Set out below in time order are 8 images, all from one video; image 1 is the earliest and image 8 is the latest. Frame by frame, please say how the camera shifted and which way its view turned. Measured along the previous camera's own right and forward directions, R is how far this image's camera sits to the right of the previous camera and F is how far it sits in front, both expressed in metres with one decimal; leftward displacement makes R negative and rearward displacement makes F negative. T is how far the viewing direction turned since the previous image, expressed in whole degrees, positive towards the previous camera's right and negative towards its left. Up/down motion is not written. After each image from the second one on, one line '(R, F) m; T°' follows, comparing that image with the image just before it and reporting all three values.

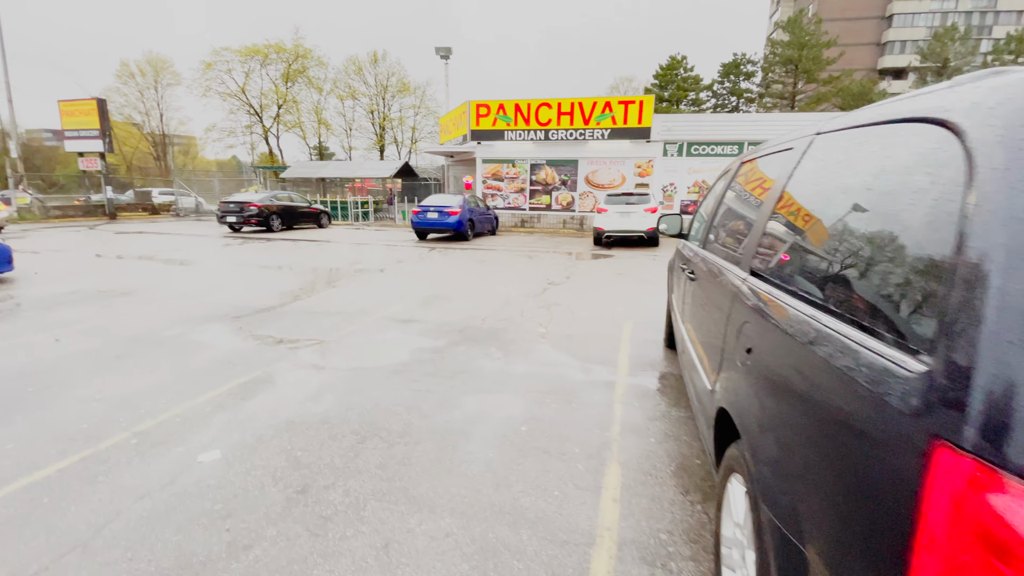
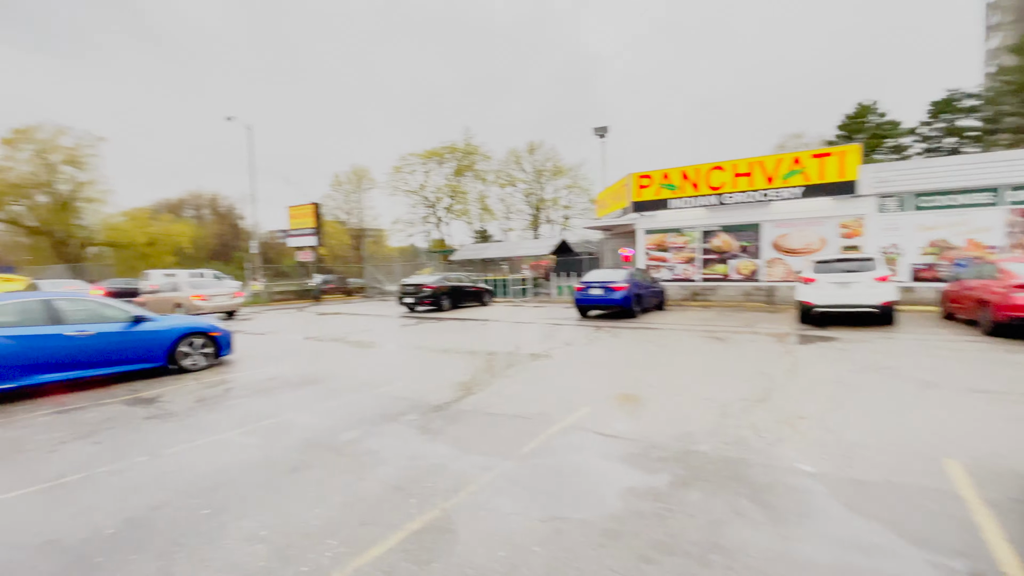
(-0.6, +1.0) m; -18°
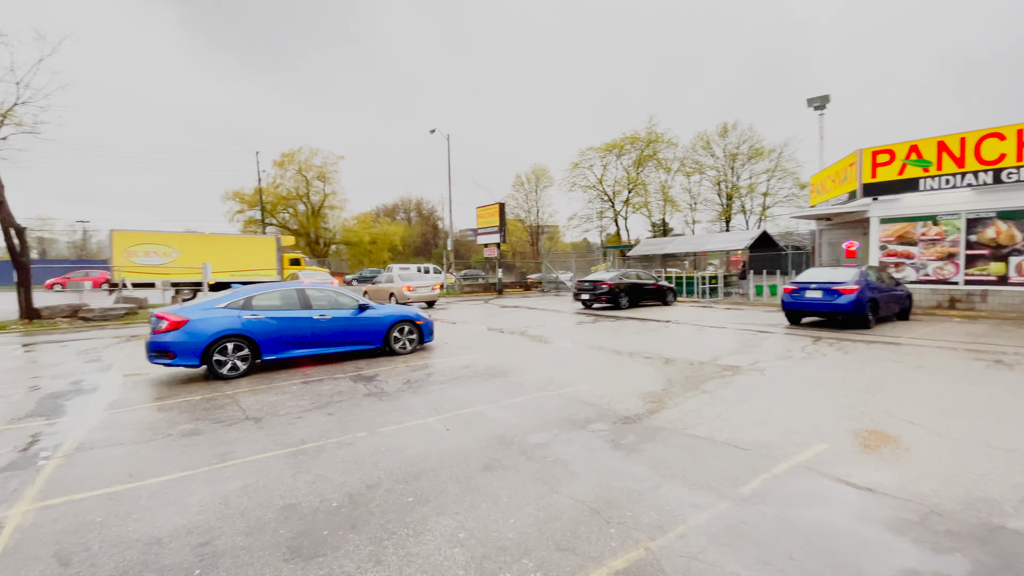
(-0.3, +0.4) m; -21°
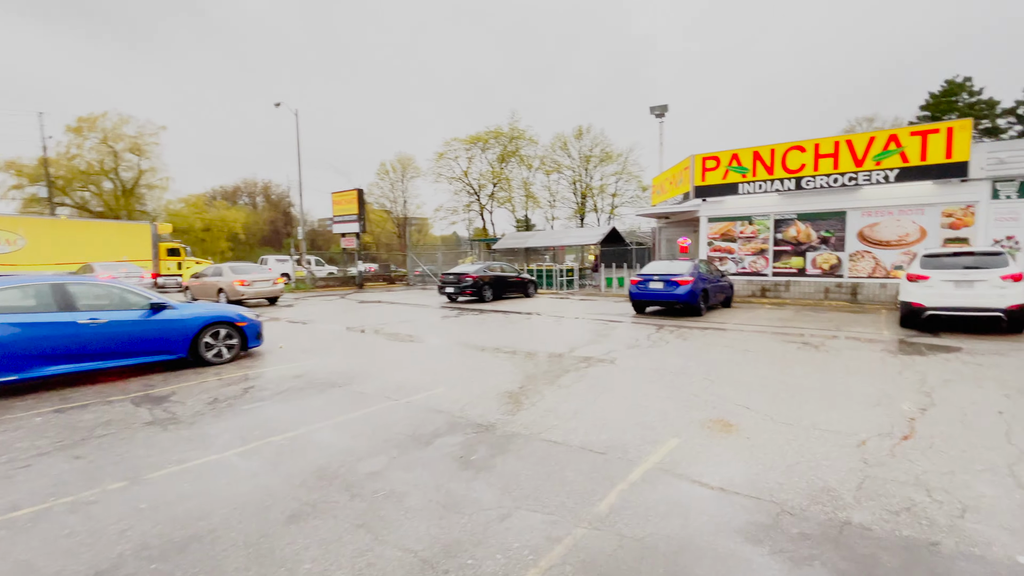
(+0.3, +0.7) m; +16°
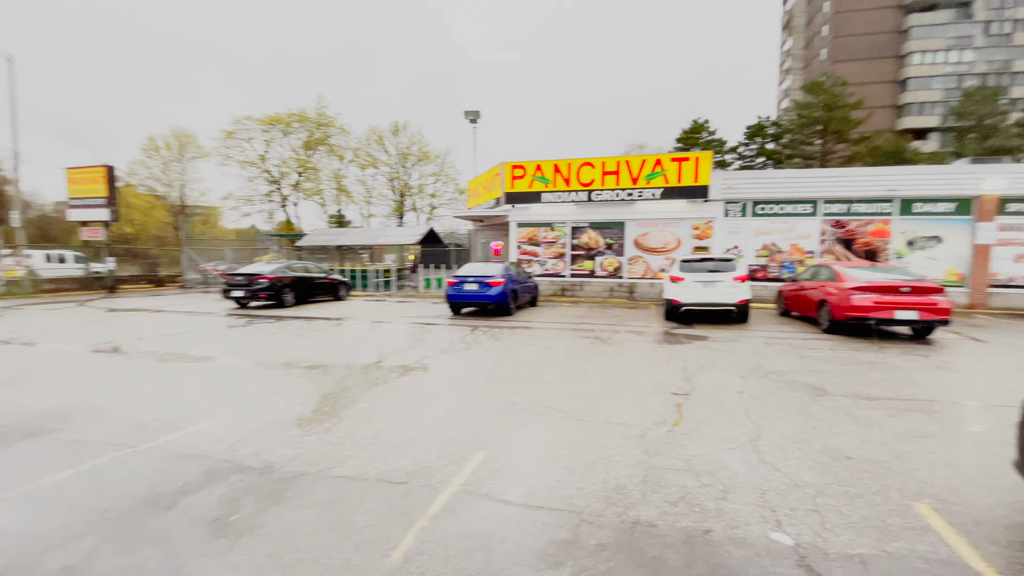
(+0.2, +0.4) m; +22°
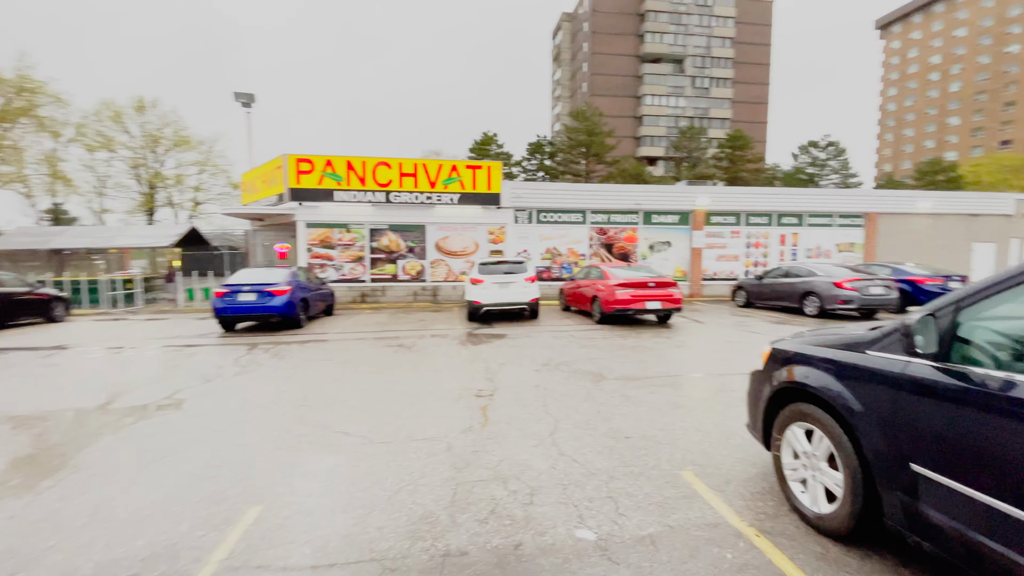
(+0.1, +0.3) m; +24°
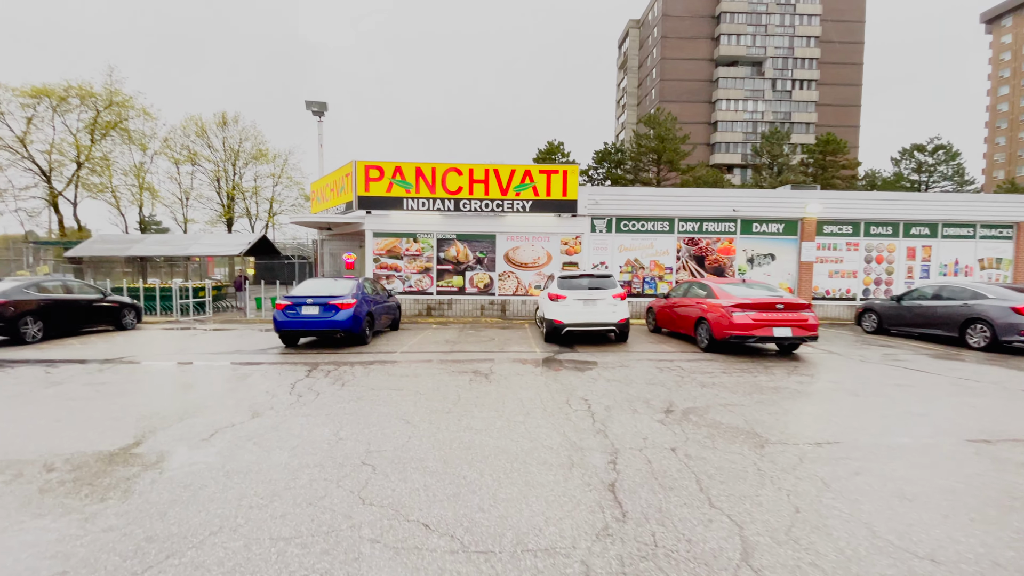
(-0.6, +1.4) m; -7°
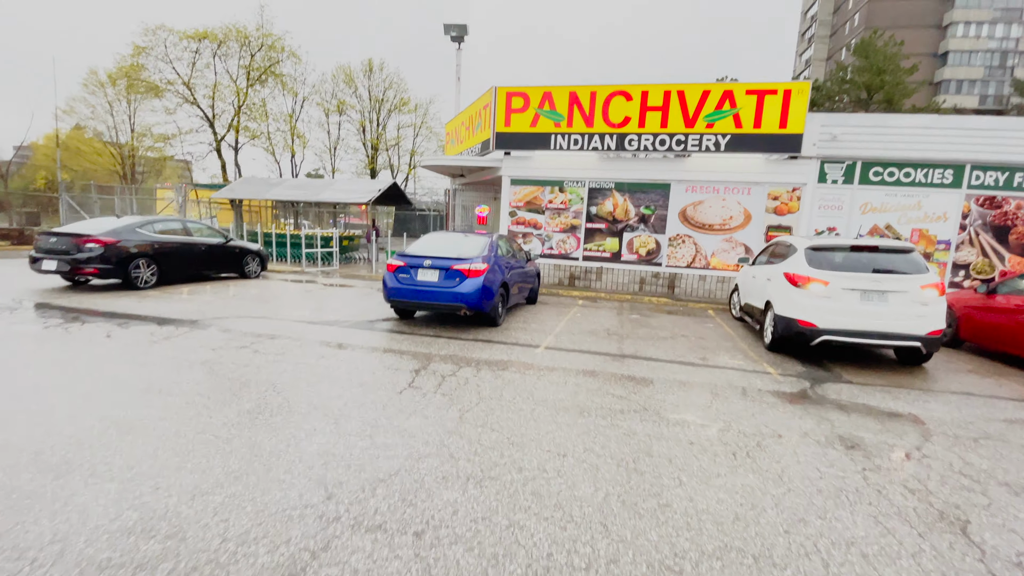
(-1.1, +3.2) m; -15°
